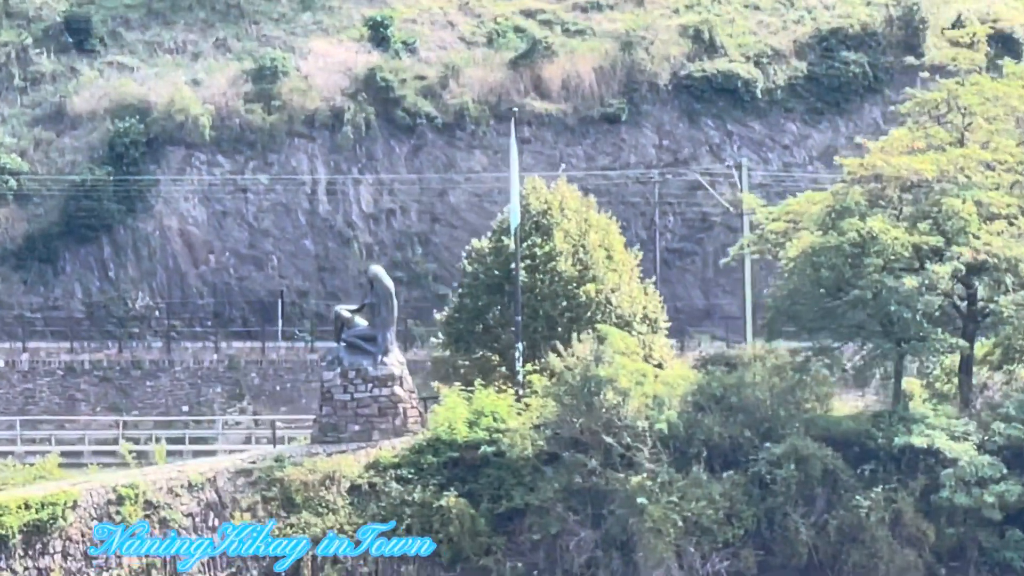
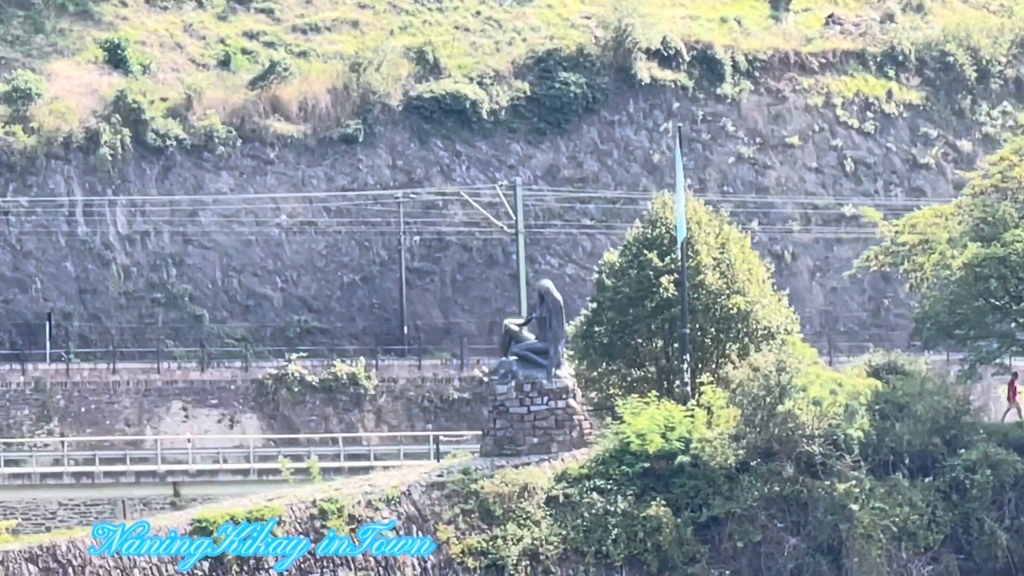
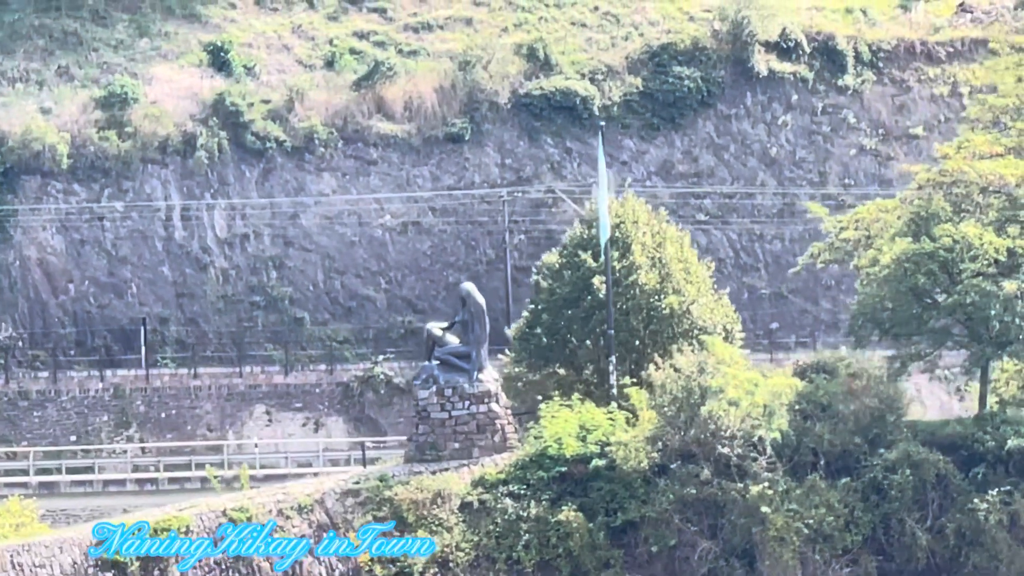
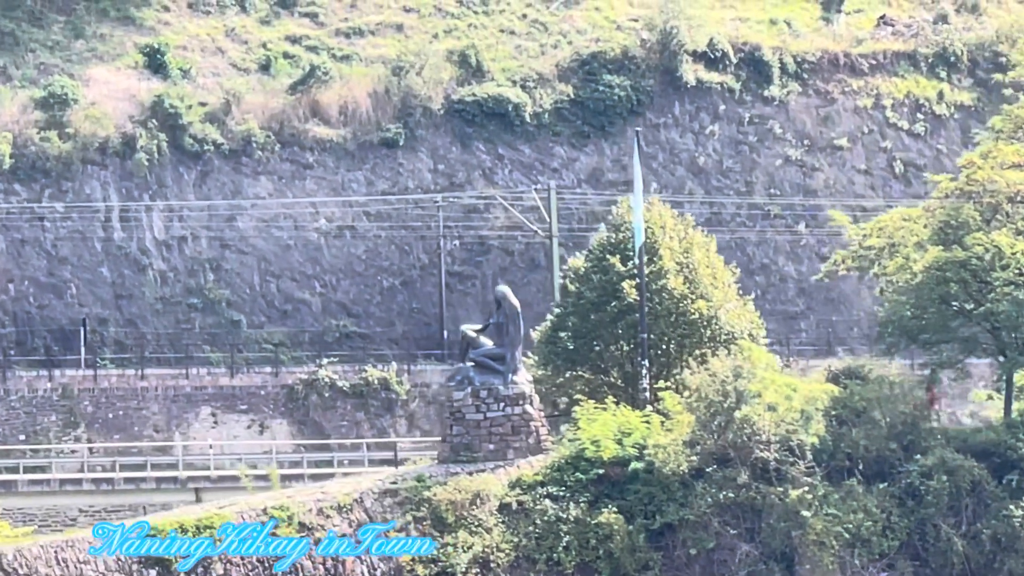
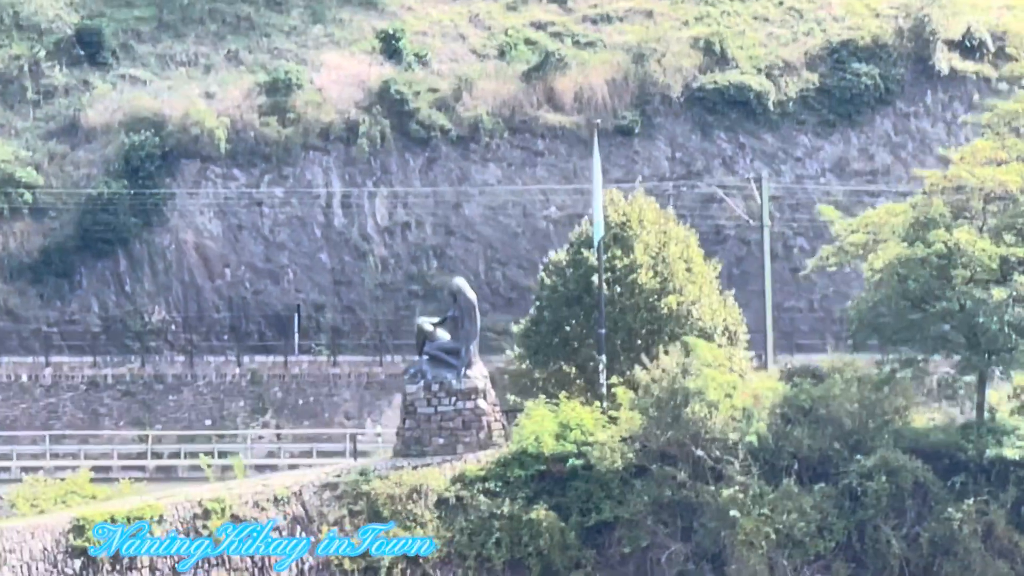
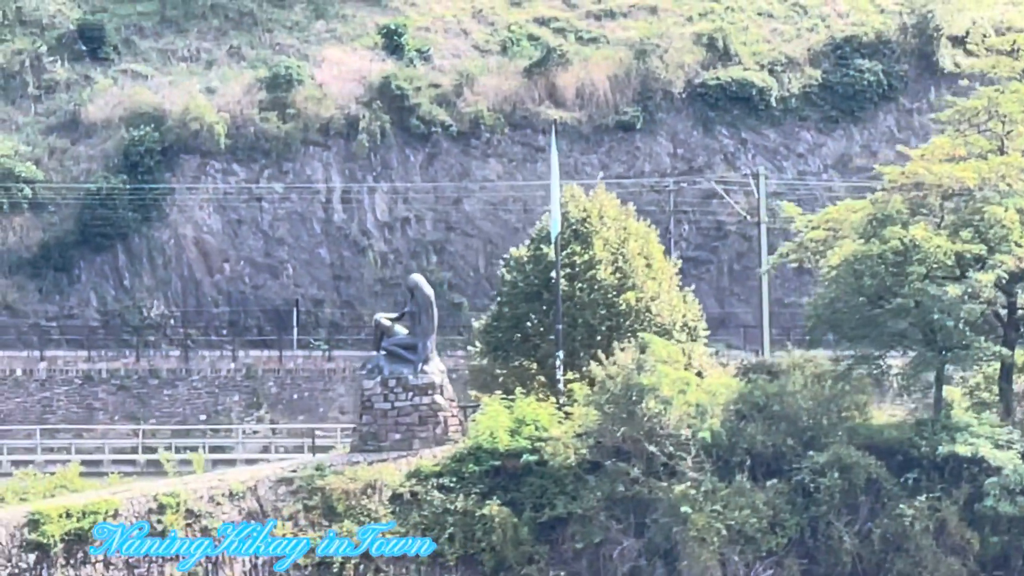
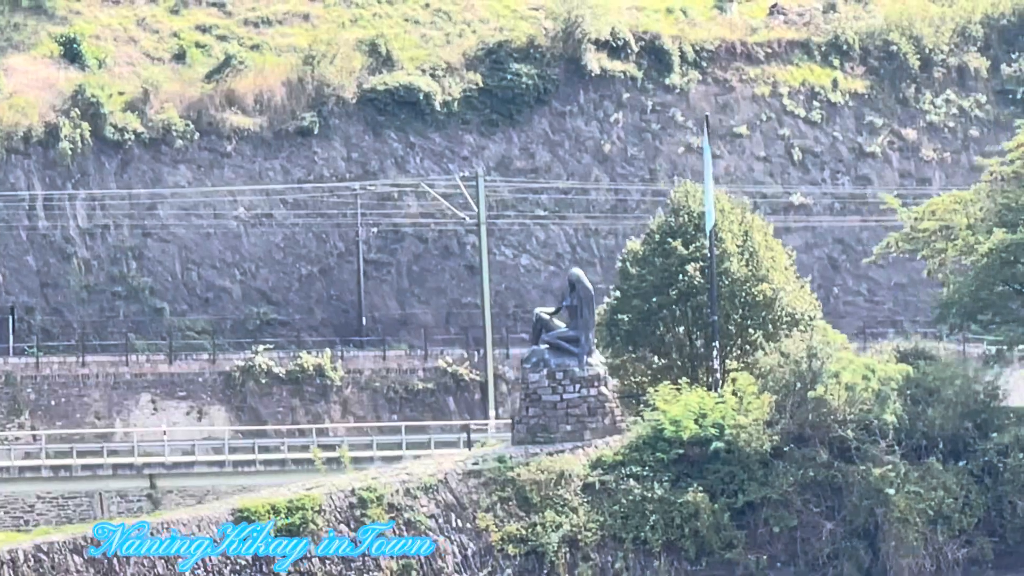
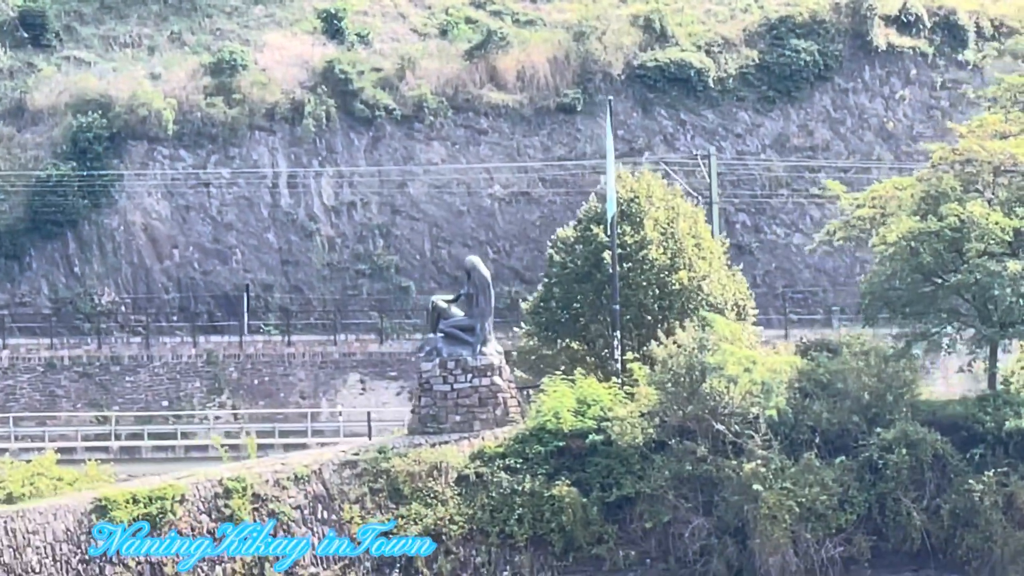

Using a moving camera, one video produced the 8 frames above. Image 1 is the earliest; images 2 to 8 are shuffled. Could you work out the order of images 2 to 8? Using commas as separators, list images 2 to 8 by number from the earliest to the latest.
6, 5, 8, 3, 4, 2, 7
